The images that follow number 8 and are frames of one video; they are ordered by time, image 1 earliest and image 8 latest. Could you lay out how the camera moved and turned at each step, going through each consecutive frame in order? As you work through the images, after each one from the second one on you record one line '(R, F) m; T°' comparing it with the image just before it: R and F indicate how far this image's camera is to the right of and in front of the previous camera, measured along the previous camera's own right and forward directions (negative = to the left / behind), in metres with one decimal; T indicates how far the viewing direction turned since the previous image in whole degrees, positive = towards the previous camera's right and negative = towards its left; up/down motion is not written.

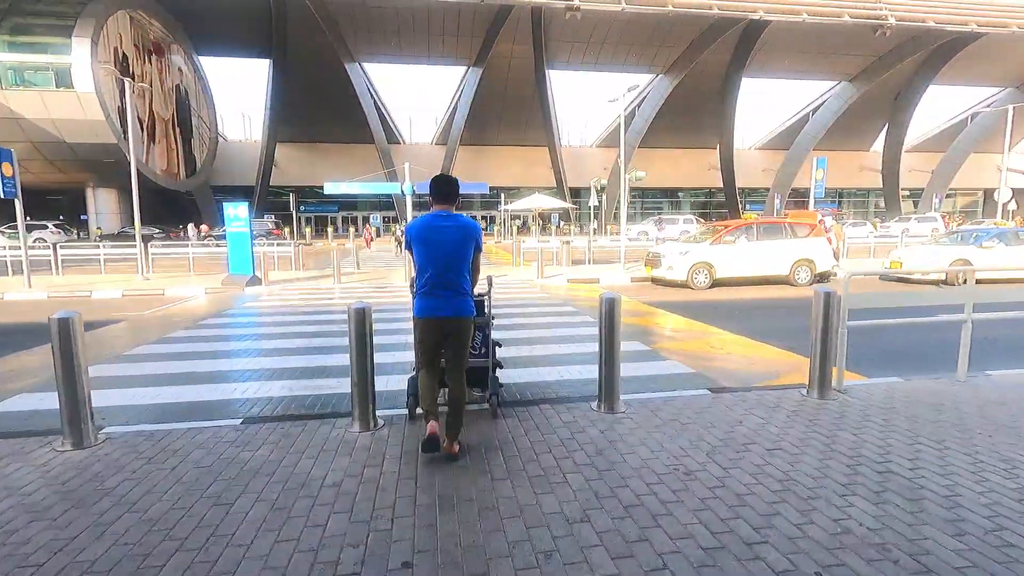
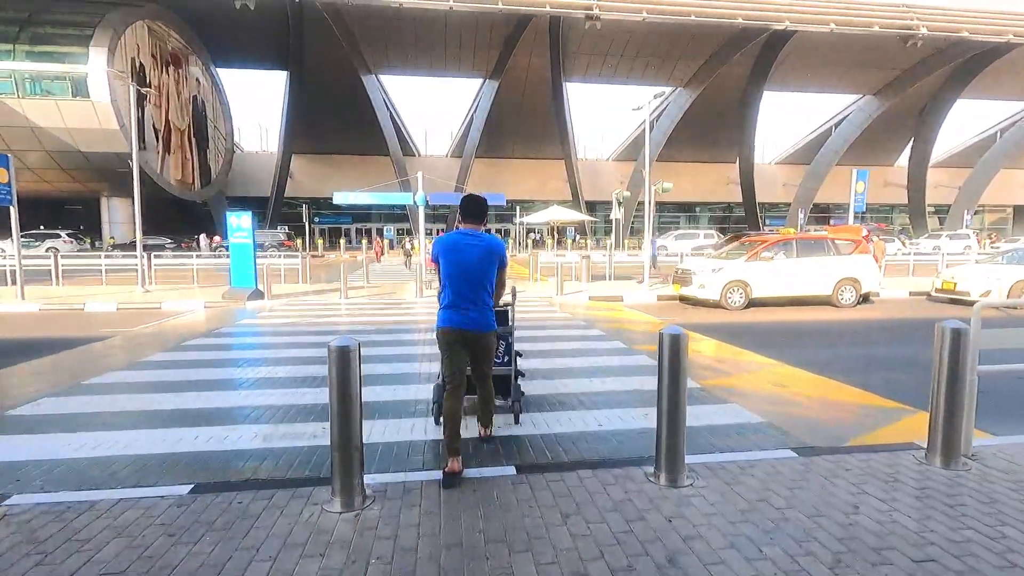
(-0.1, +1.0) m; -1°
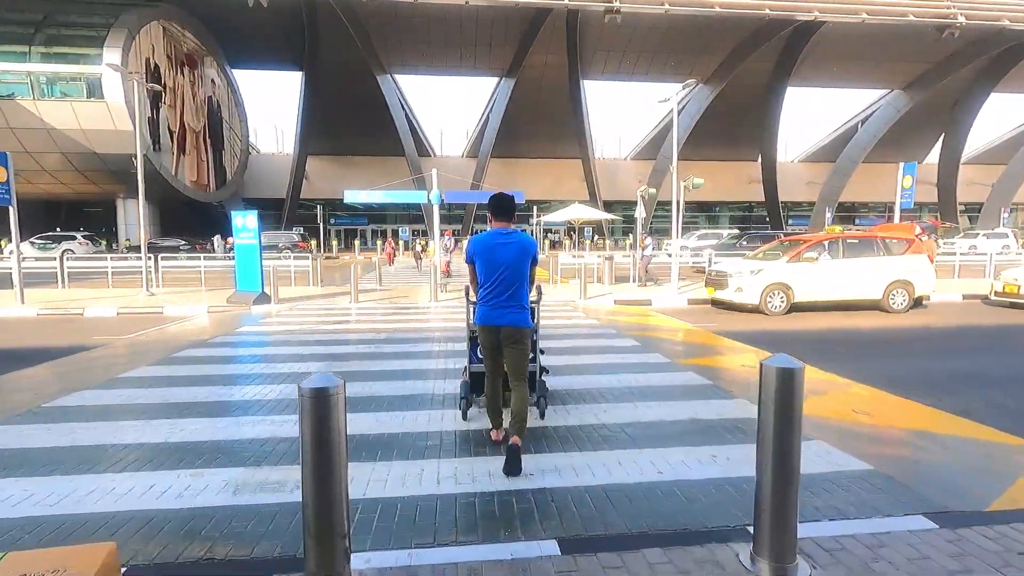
(-0.1, +0.9) m; -2°
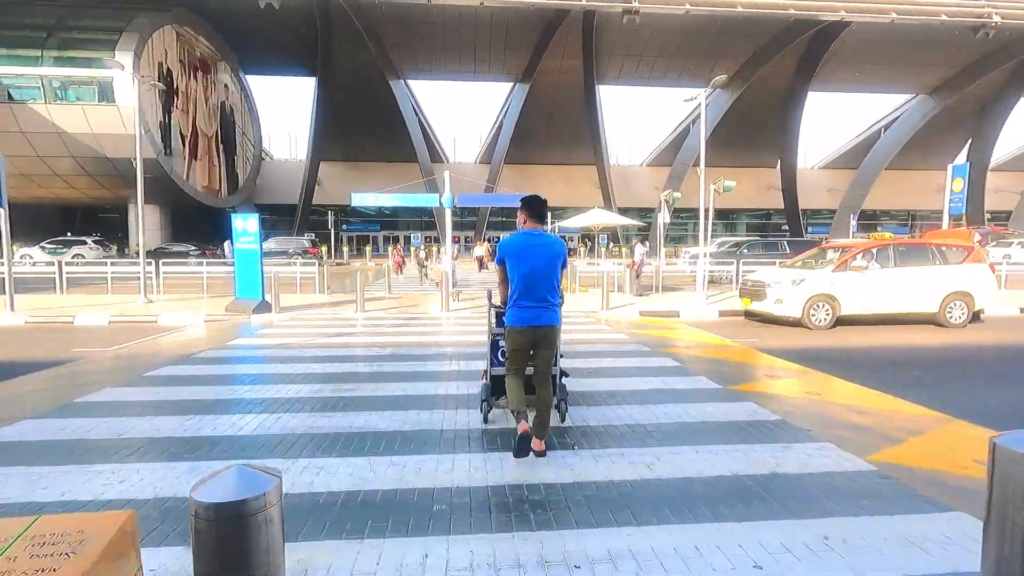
(-0.1, +0.9) m; -1°
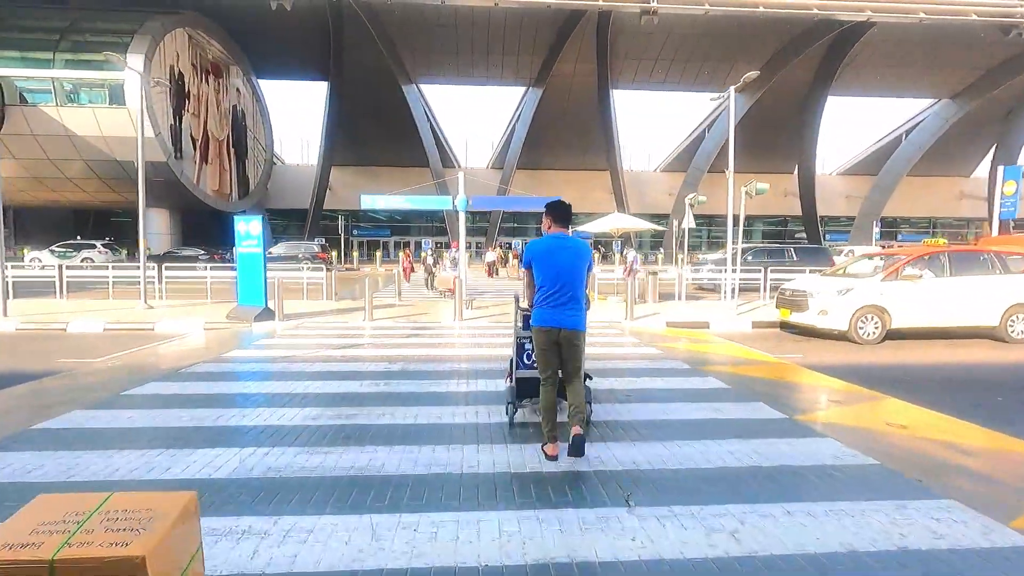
(-0.2, +0.8) m; -1°
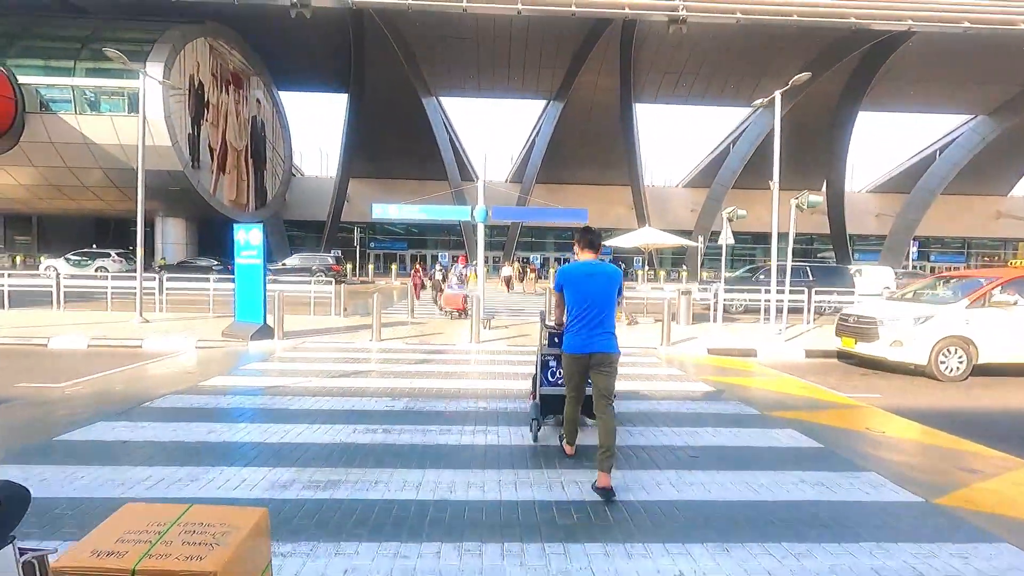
(-0.1, +1.2) m; -2°
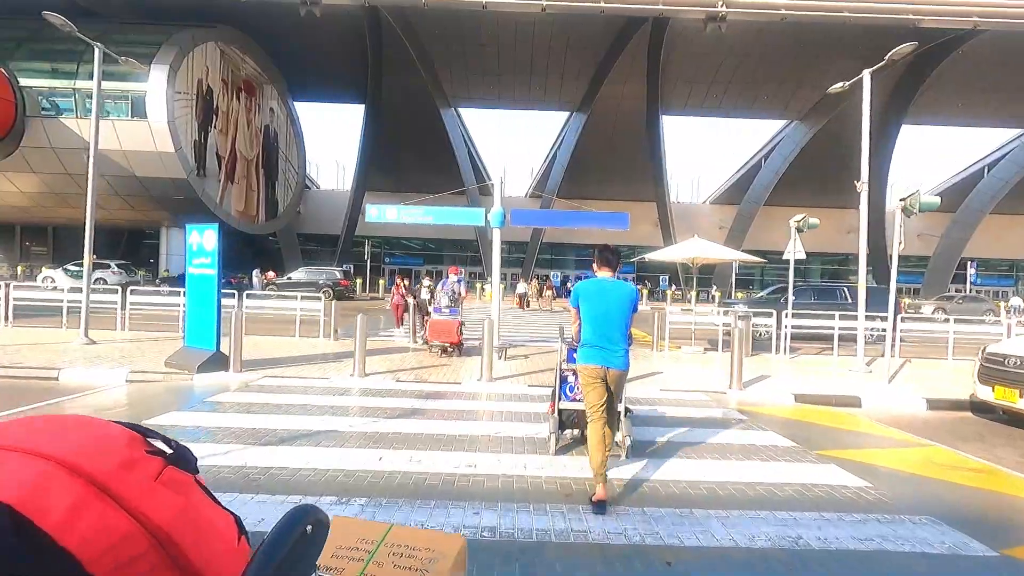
(-0.1, +2.5) m; -2°
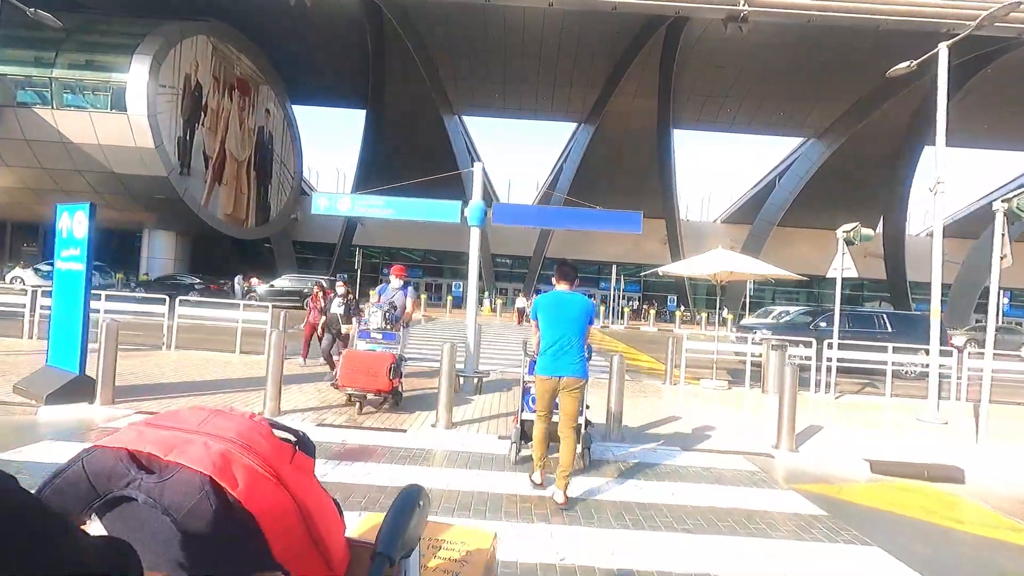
(+0.4, +2.2) m; -1°
